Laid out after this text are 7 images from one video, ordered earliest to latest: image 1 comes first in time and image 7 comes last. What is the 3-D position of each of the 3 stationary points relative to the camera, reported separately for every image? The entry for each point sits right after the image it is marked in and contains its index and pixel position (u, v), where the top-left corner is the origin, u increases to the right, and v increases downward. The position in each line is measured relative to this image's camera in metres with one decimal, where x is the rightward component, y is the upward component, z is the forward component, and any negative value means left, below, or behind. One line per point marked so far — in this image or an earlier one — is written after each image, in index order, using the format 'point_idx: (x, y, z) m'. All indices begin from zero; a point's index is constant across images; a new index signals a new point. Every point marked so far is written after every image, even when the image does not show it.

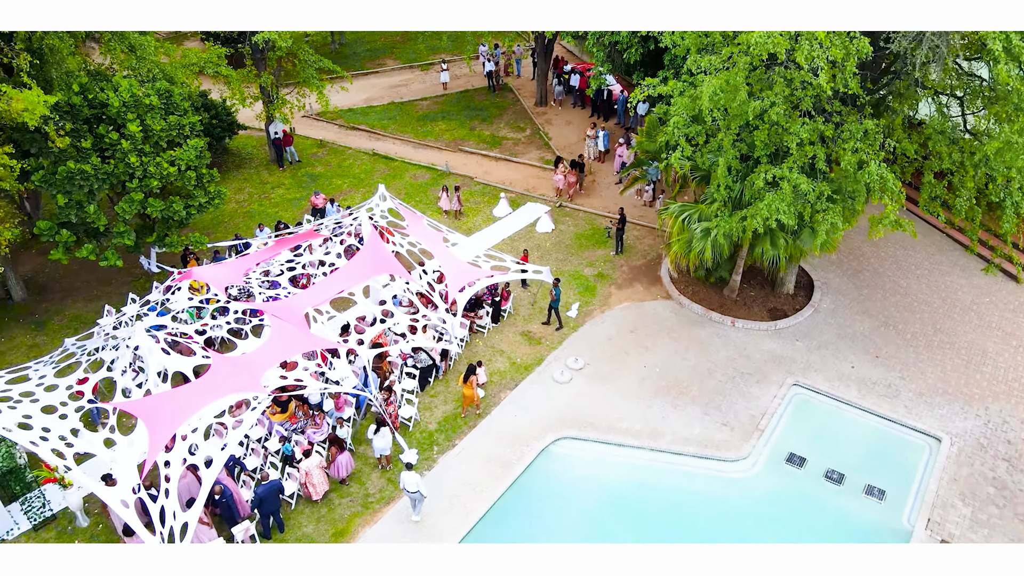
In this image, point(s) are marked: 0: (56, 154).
0: (-11.1, +3.3, +18.4) m
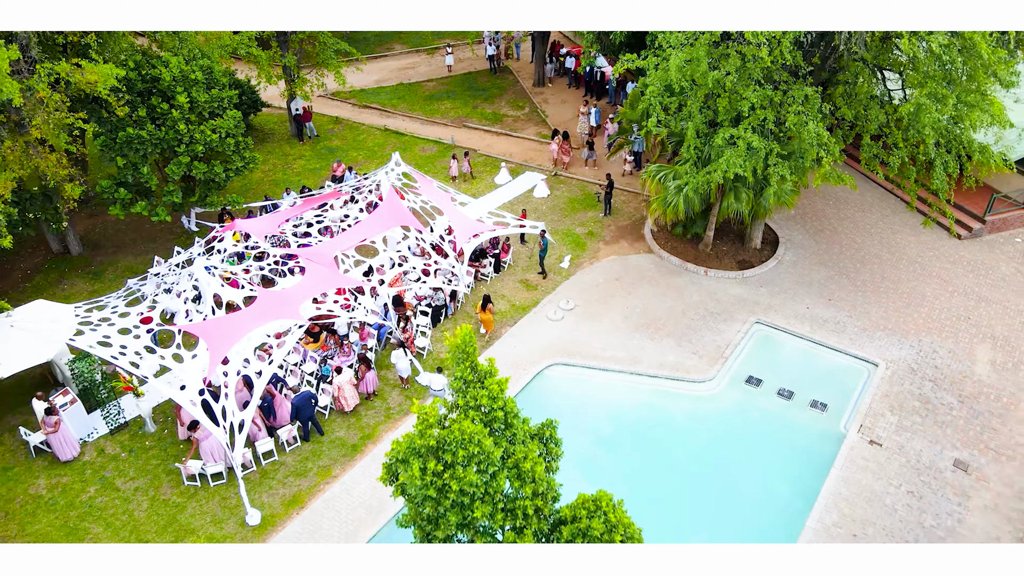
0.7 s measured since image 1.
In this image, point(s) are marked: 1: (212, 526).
0: (-11.1, +4.7, +21.2) m
1: (-6.2, -5.0, +15.9) m
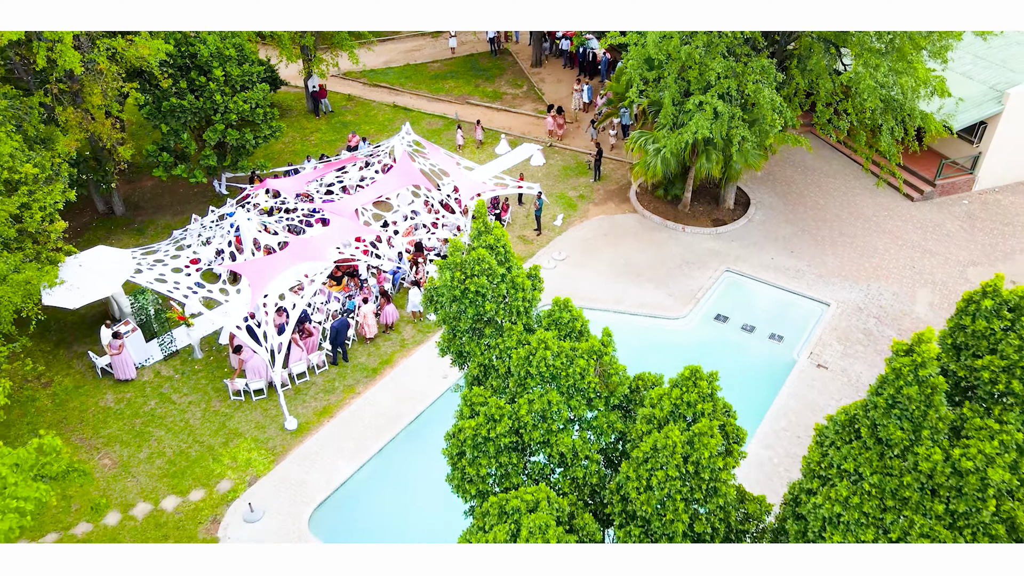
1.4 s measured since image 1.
0: (-11.1, +6.2, +23.9) m
1: (-6.2, -3.6, +18.7) m
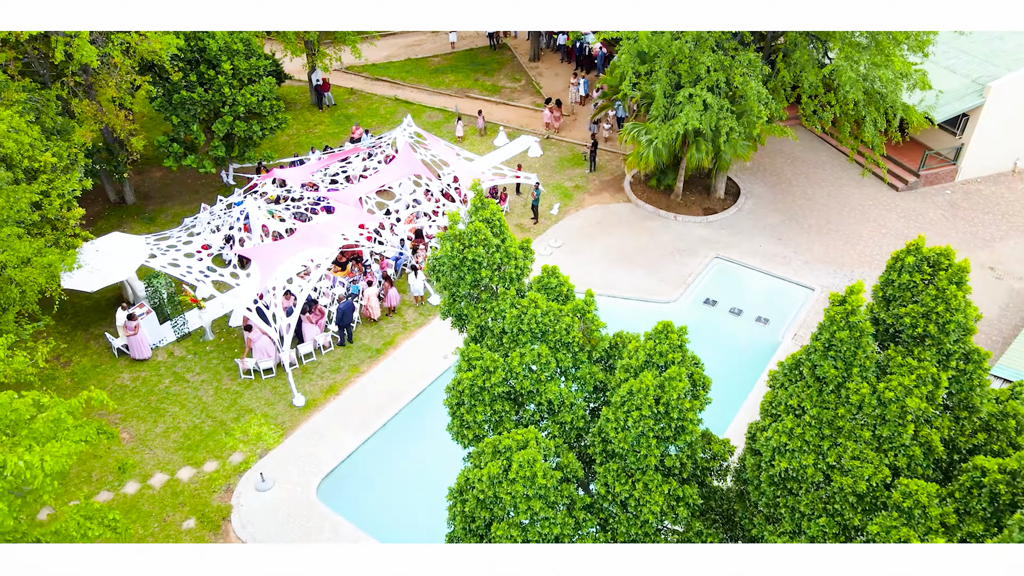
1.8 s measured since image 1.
0: (-11.2, +6.6, +24.9) m
1: (-6.3, -3.1, +19.7) m
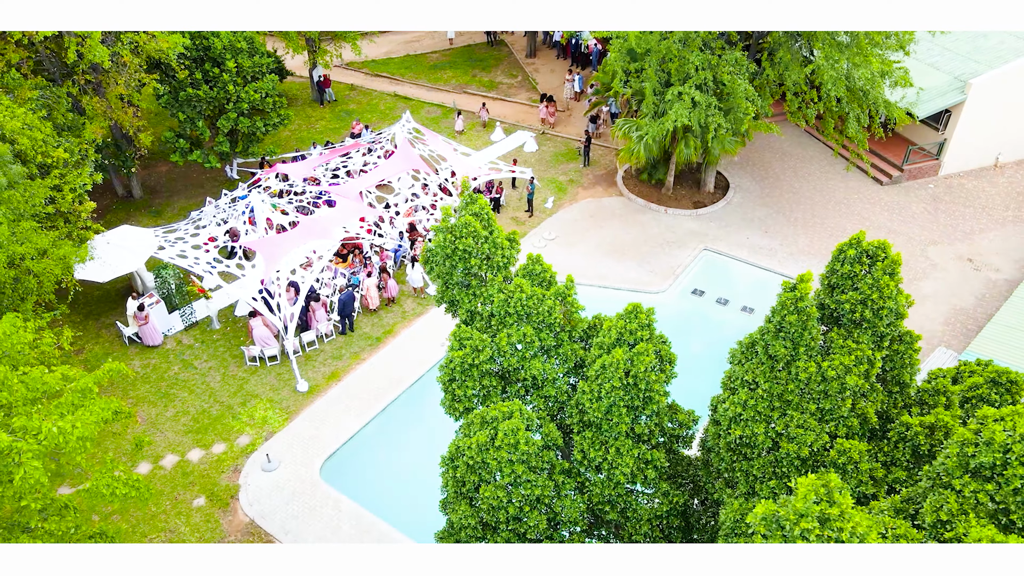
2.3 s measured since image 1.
0: (-11.4, +6.9, +25.7) m
1: (-6.5, -2.9, +20.6) m
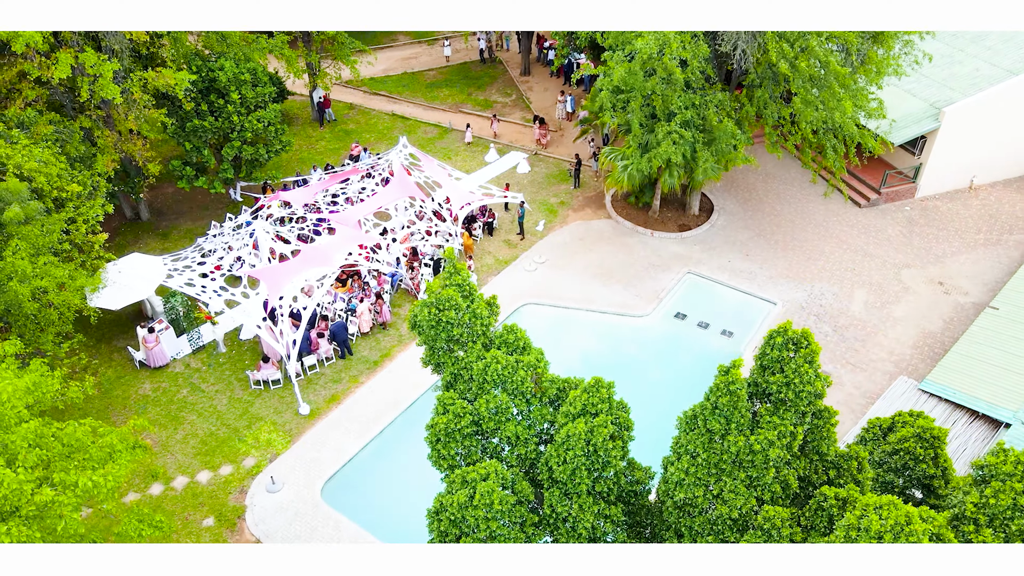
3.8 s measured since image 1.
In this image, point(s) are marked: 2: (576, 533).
0: (-11.7, +6.2, +26.8) m
1: (-6.8, -3.7, +21.9) m
2: (+1.3, -4.2, +13.4) m
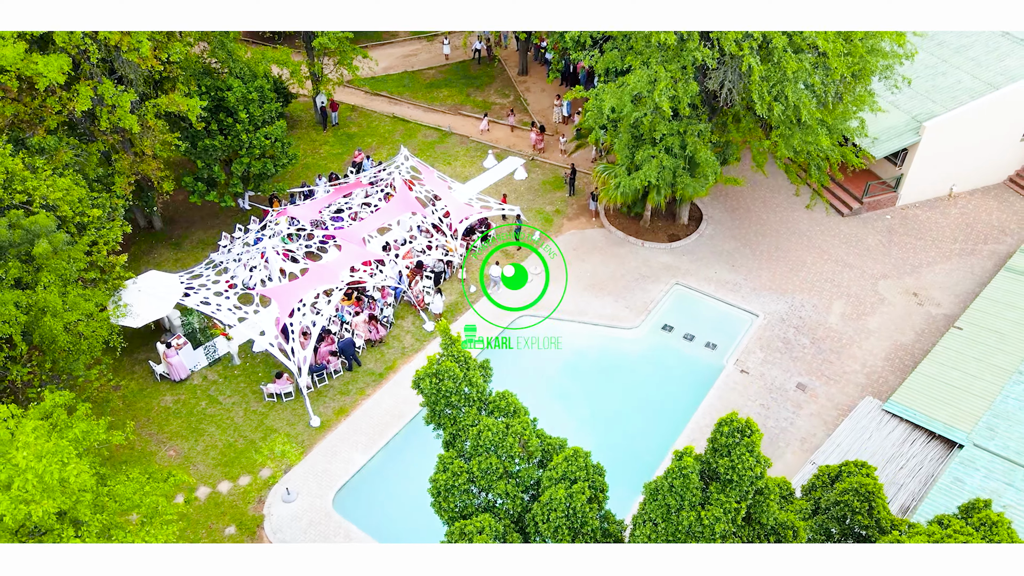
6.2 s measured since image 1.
0: (-11.8, +5.7, +28.0) m
1: (-6.9, -4.4, +23.6) m
2: (+1.1, -5.3, +15.1) m
